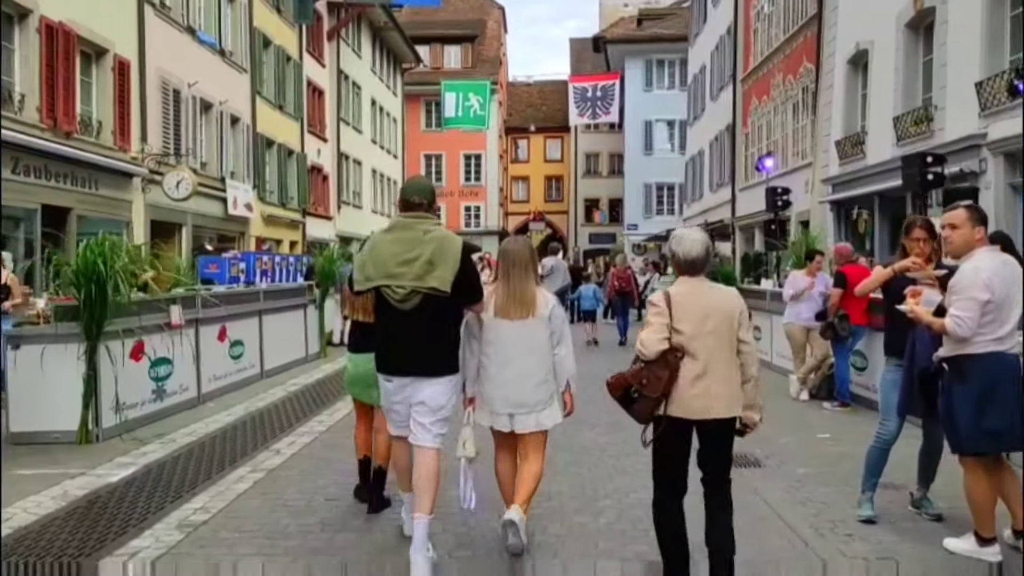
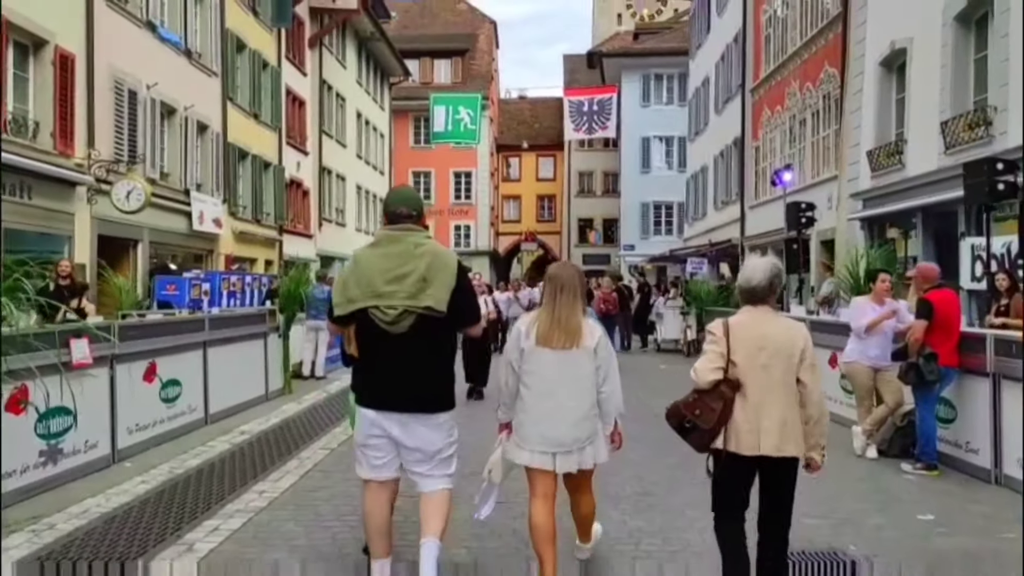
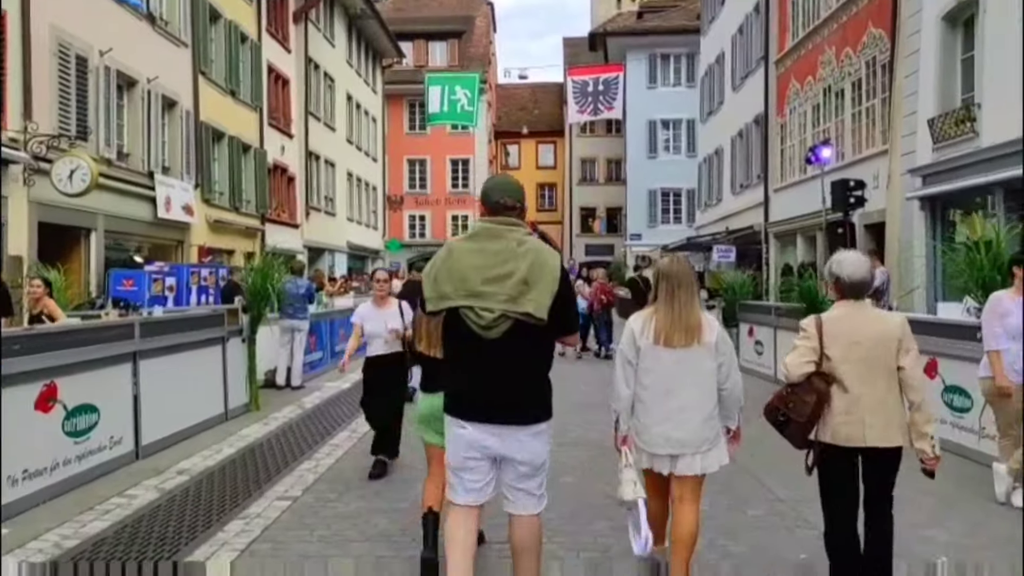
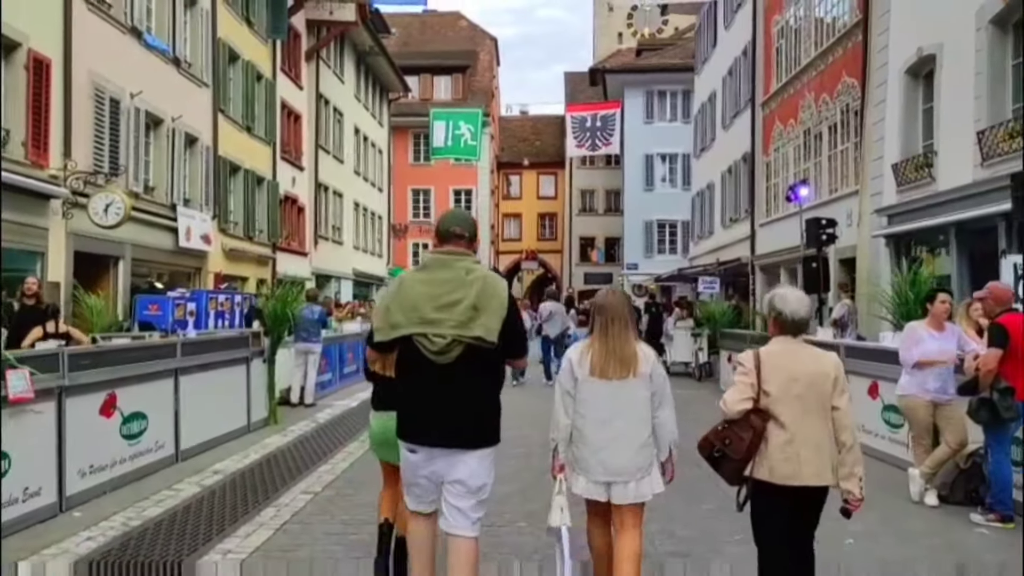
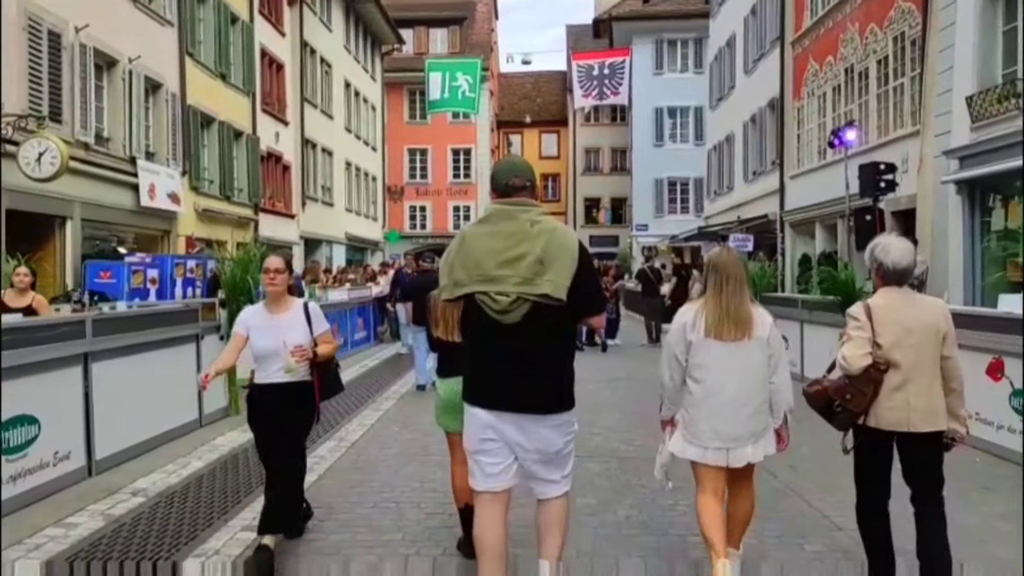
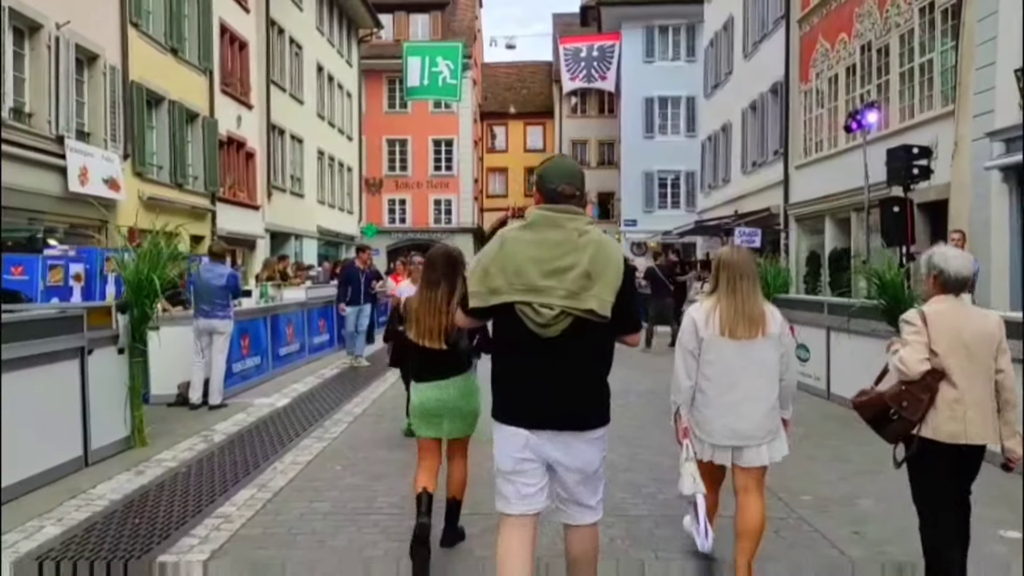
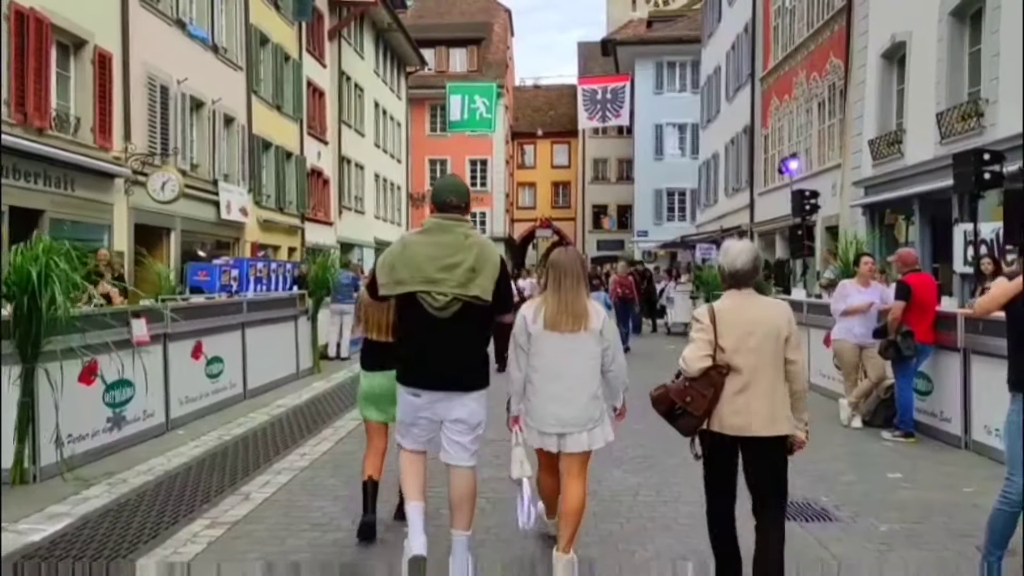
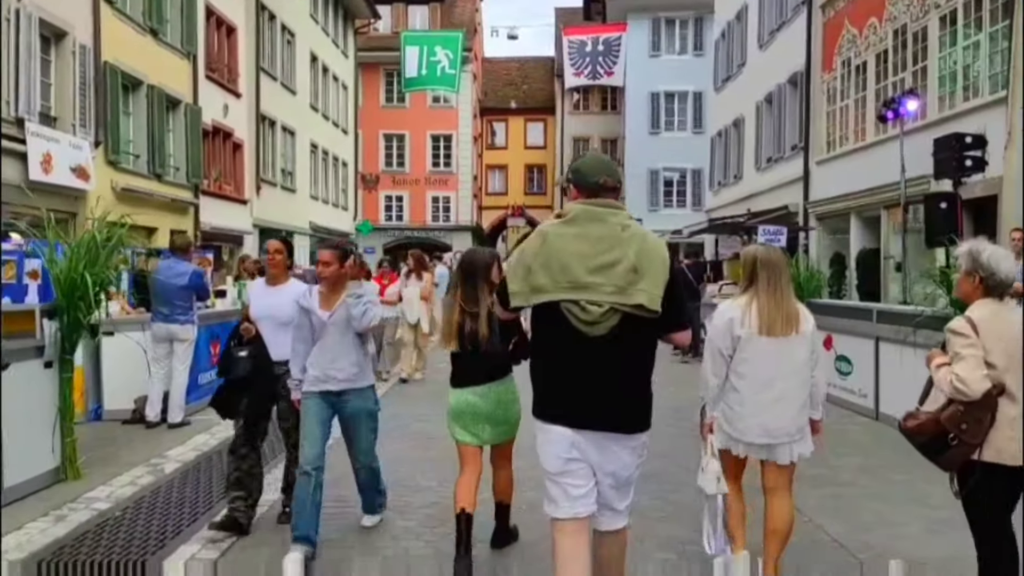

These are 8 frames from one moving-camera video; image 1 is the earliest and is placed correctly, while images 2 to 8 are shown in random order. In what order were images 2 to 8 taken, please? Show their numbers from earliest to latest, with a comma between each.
7, 2, 4, 3, 5, 6, 8
